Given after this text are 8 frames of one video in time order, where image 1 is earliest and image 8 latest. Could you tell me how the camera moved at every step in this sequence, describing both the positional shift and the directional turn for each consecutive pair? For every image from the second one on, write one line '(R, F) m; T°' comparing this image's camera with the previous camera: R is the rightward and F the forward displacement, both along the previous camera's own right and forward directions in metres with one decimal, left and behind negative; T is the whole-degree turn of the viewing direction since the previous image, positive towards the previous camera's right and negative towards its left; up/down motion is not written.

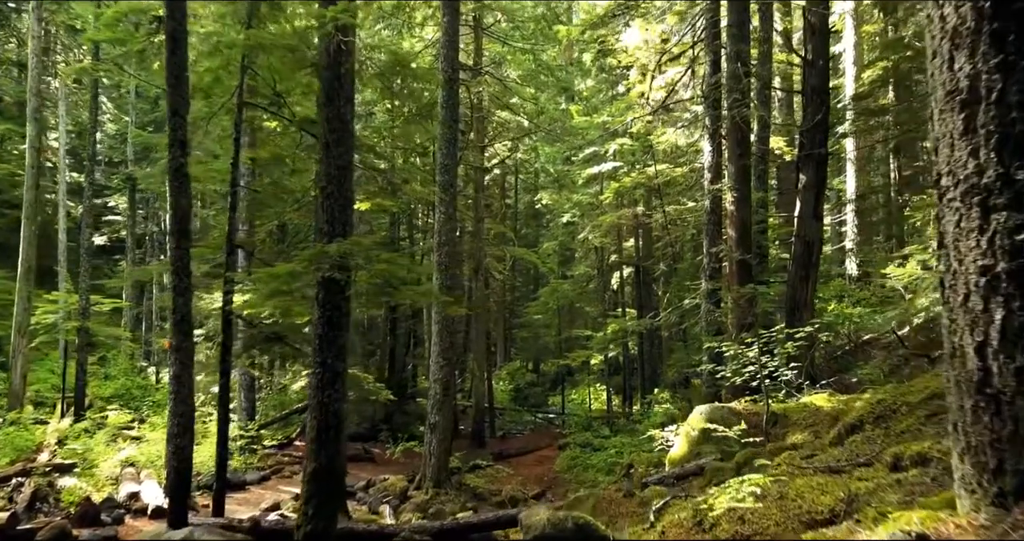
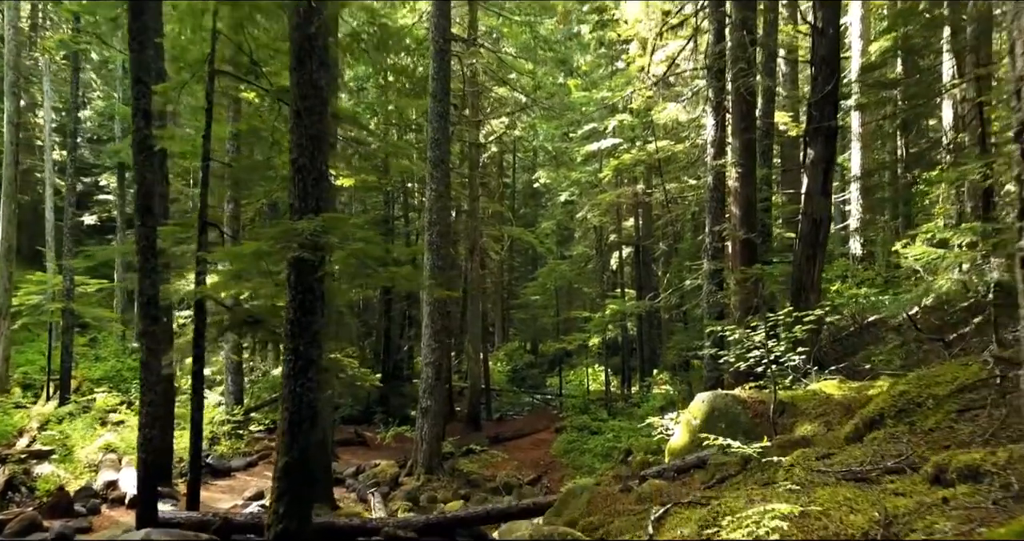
(+0.1, +0.5) m; 0°
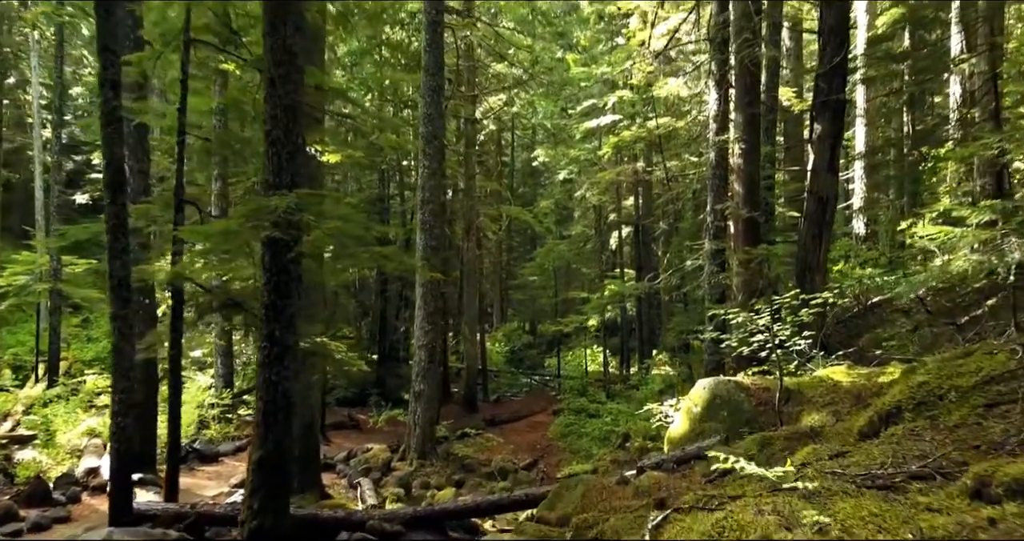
(+0.1, +0.4) m; 0°
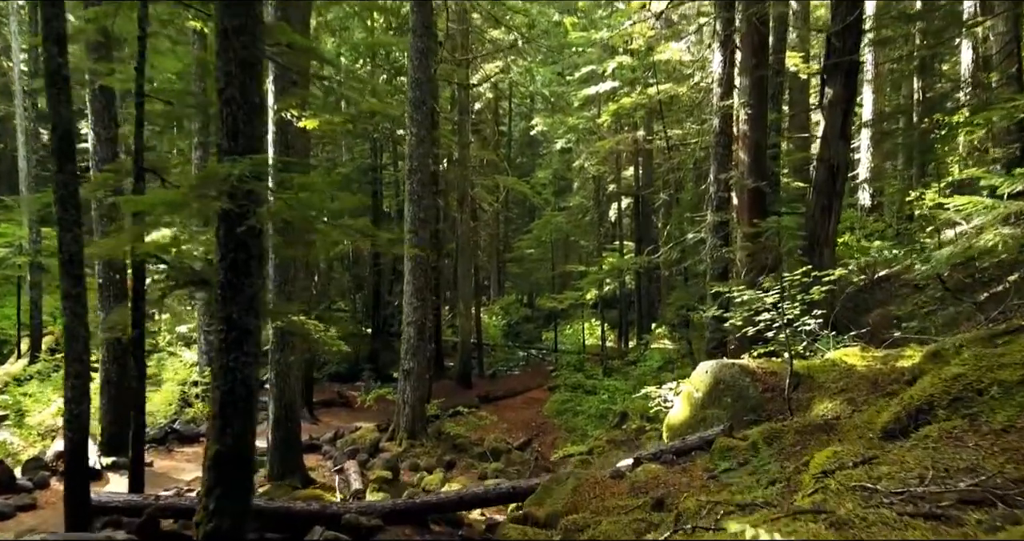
(+0.1, +0.6) m; 0°
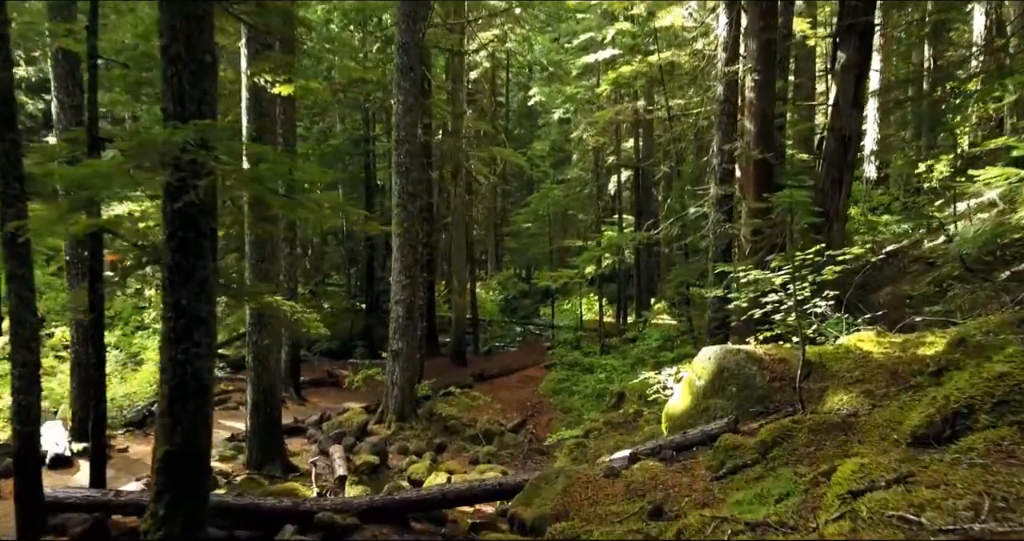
(+0.1, +0.5) m; 0°
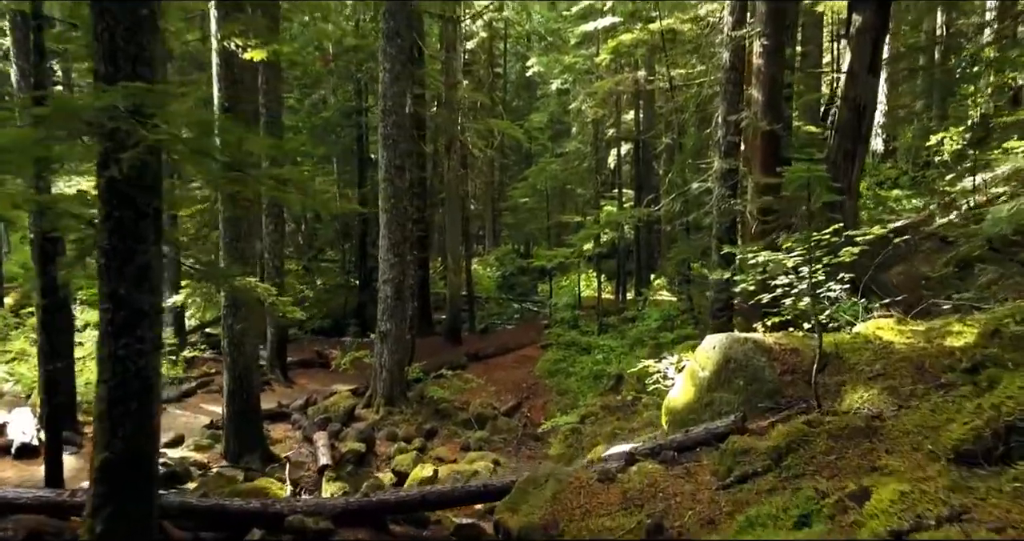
(+0.1, +0.5) m; 0°
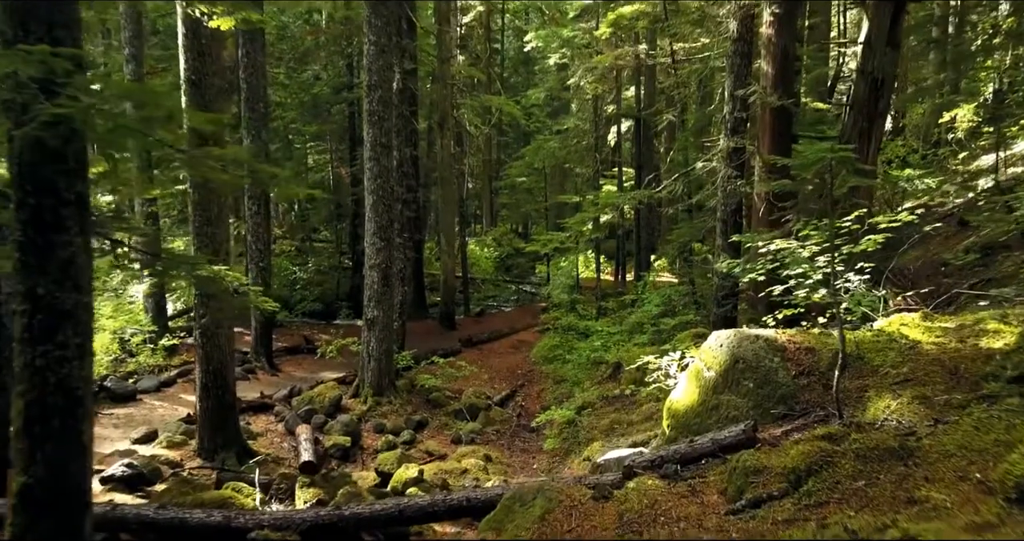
(+0.1, +0.5) m; 0°
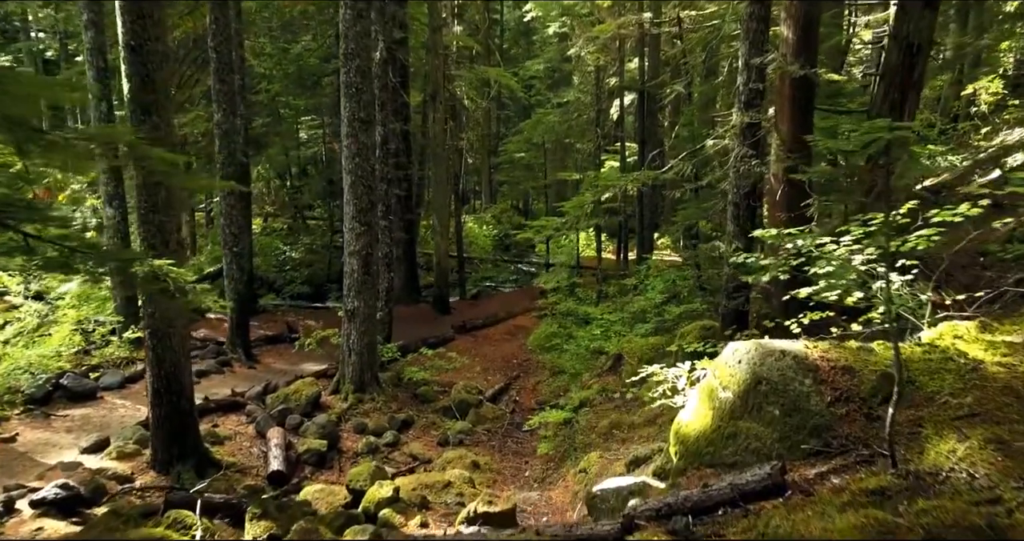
(+0.1, +0.8) m; 0°
